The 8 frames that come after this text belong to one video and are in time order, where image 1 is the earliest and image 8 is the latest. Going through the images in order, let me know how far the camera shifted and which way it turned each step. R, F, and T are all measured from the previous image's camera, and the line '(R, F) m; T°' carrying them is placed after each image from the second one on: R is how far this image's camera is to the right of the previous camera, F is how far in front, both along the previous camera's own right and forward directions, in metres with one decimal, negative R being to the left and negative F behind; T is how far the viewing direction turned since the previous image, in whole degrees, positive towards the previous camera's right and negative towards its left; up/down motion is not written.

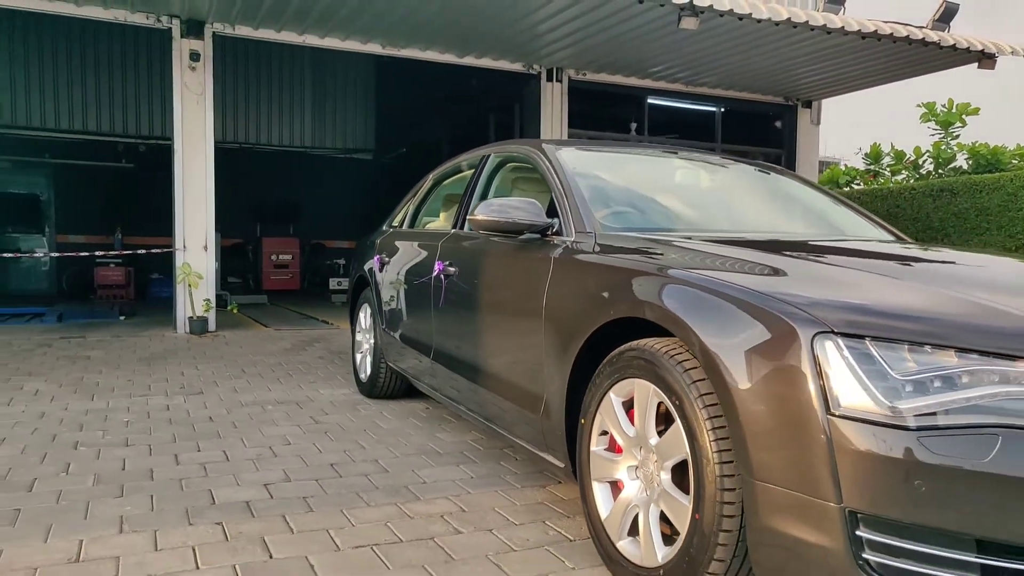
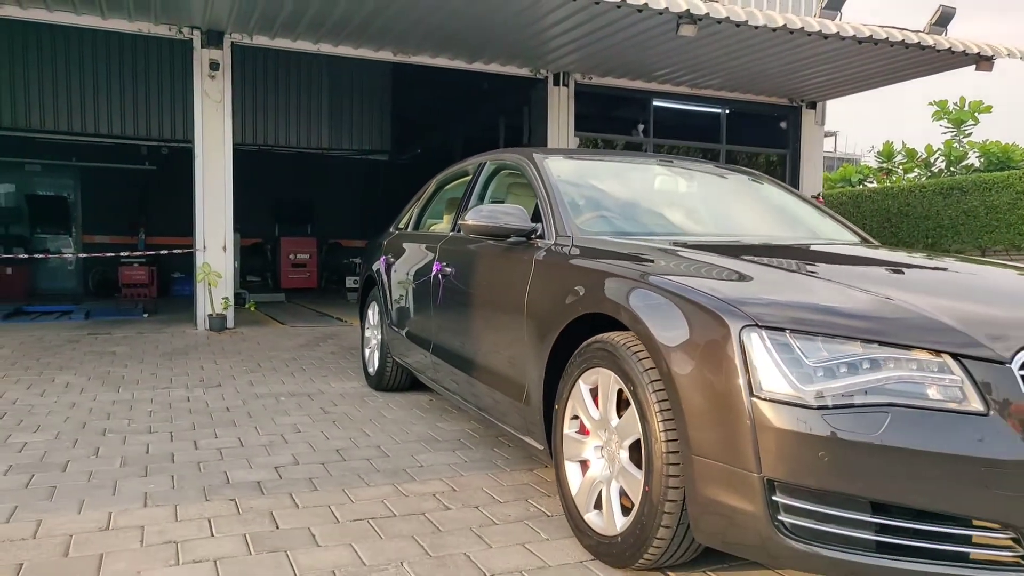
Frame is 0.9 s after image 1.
(+0.1, -0.3) m; -1°
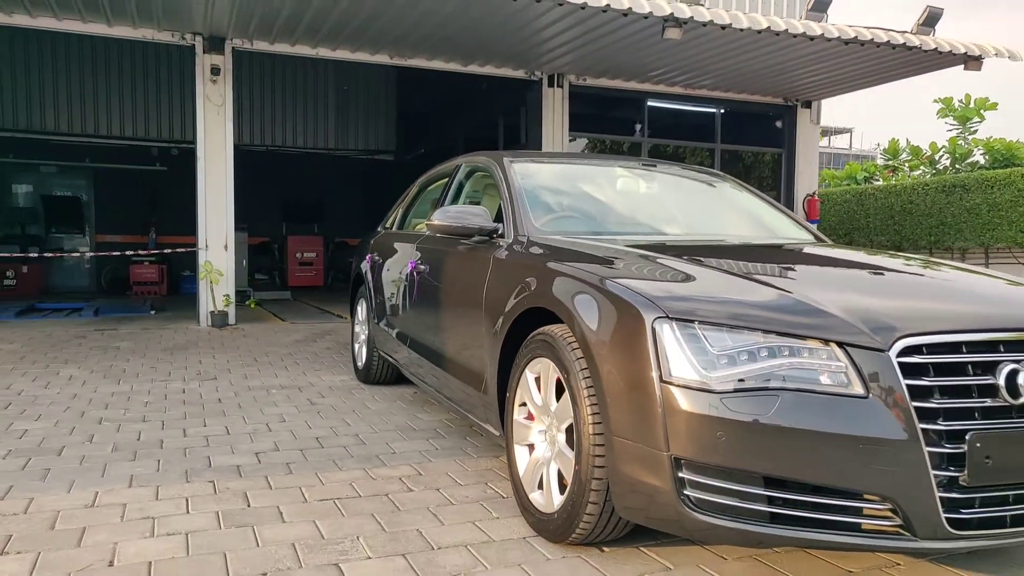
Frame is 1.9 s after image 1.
(+0.2, -0.2) m; -1°
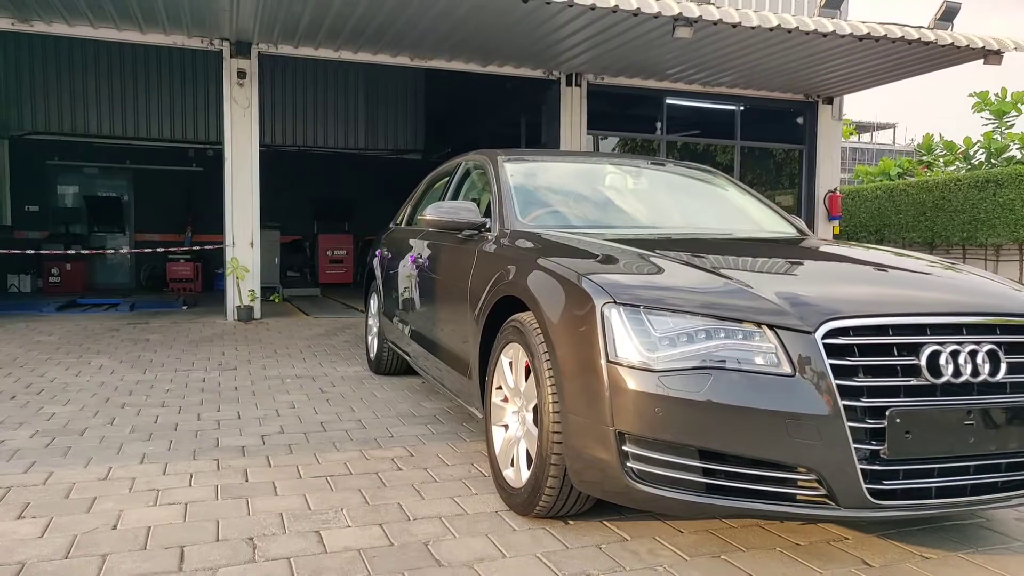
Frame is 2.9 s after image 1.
(+0.2, -0.2) m; -3°
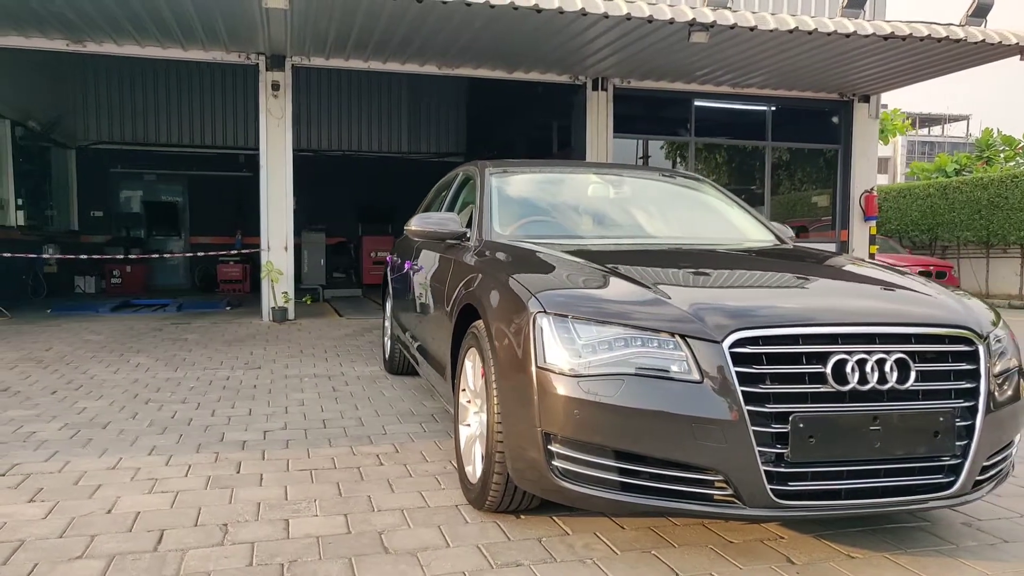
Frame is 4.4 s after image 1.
(+0.4, -0.2) m; -4°
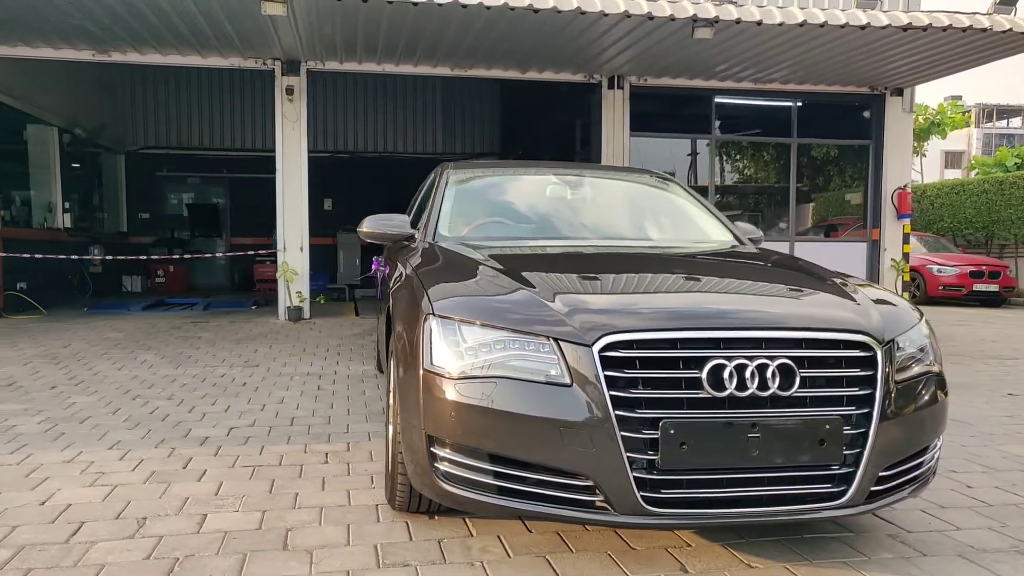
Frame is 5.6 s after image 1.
(+0.6, 0.0) m; -4°
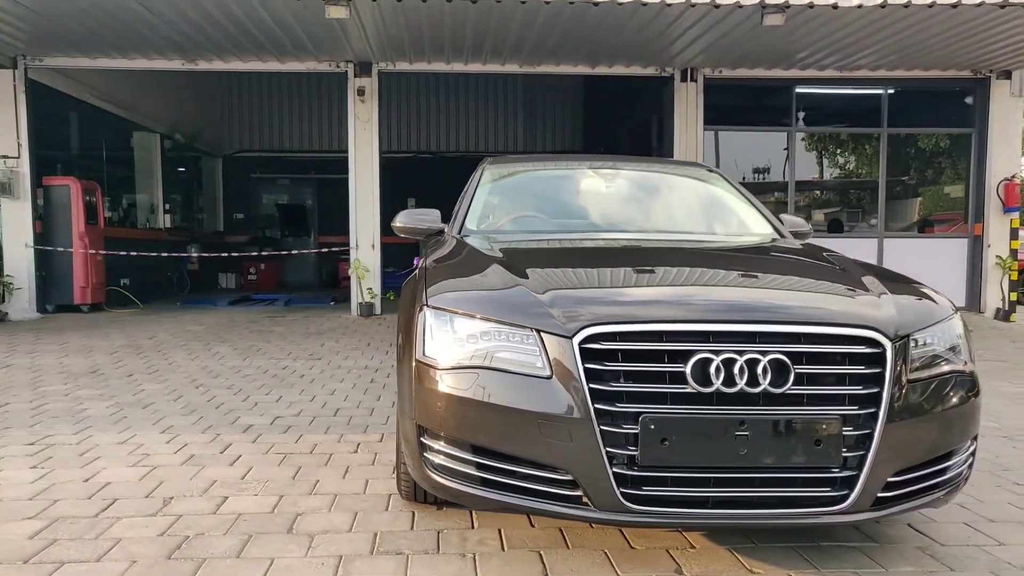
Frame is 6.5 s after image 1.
(+0.3, 0.0) m; -7°
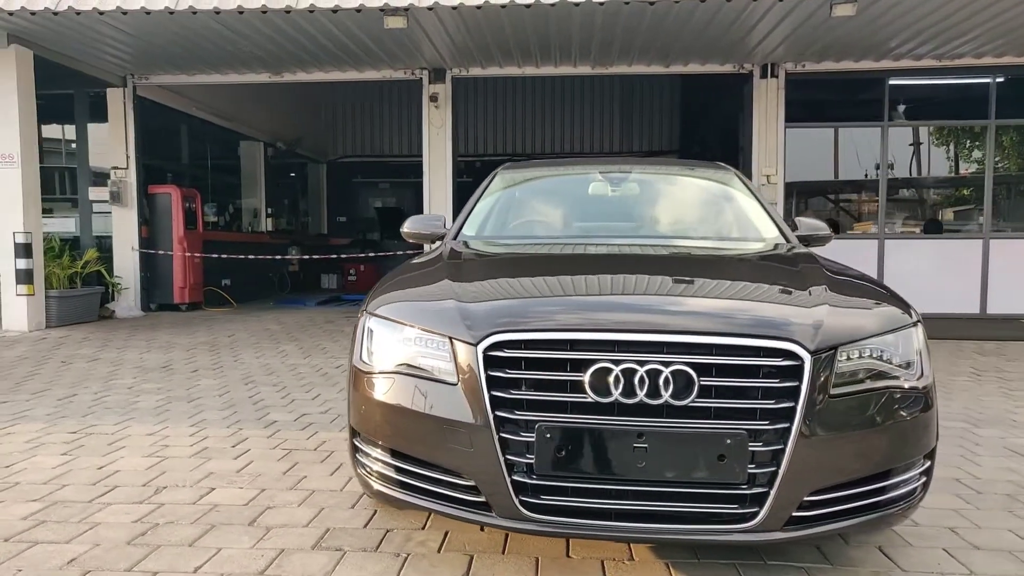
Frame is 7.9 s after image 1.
(+0.6, 0.0) m; -9°
